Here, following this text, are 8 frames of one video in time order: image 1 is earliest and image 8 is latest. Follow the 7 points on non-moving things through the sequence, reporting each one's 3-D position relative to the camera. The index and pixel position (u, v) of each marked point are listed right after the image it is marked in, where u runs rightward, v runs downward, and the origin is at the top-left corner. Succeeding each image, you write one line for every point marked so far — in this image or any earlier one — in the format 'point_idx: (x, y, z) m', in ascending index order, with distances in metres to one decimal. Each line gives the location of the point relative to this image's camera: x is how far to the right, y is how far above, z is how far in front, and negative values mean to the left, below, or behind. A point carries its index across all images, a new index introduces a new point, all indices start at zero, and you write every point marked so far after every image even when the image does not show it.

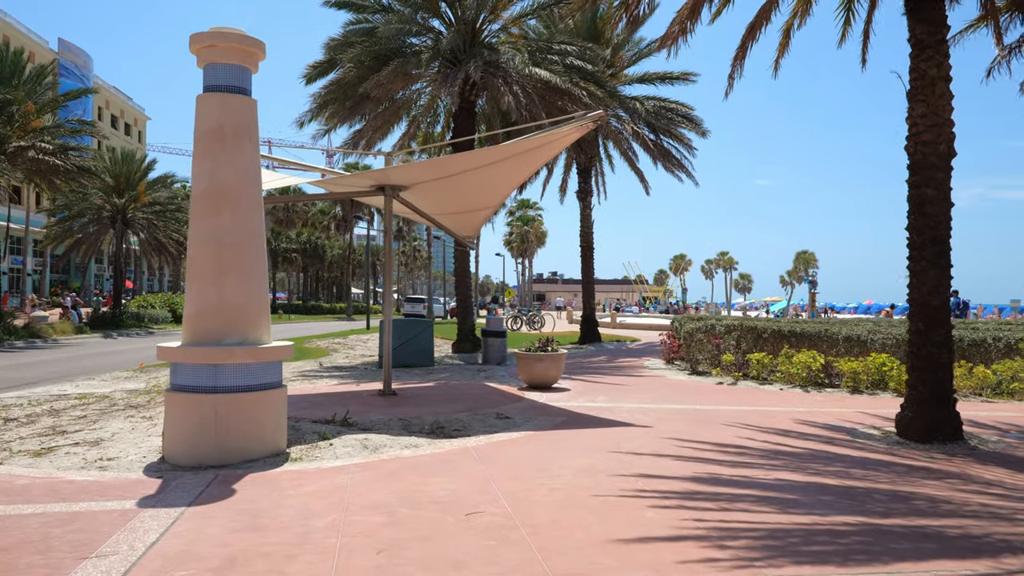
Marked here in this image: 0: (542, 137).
0: (+0.4, +2.1, +11.4) m
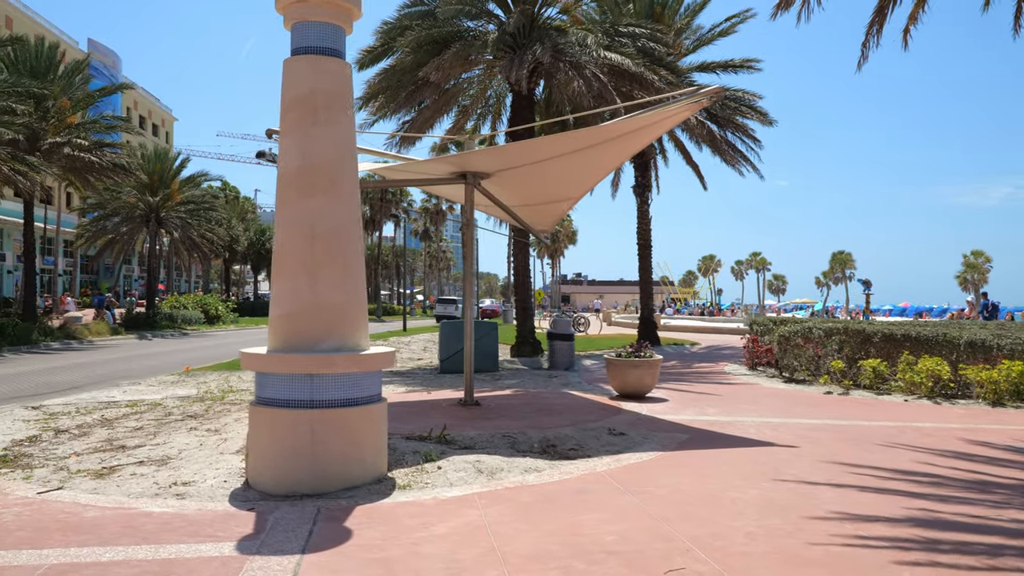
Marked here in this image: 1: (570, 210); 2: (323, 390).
0: (+1.7, +2.1, +10.2) m
1: (+0.9, +1.2, +13.3) m
2: (-1.5, -0.8, +6.6) m
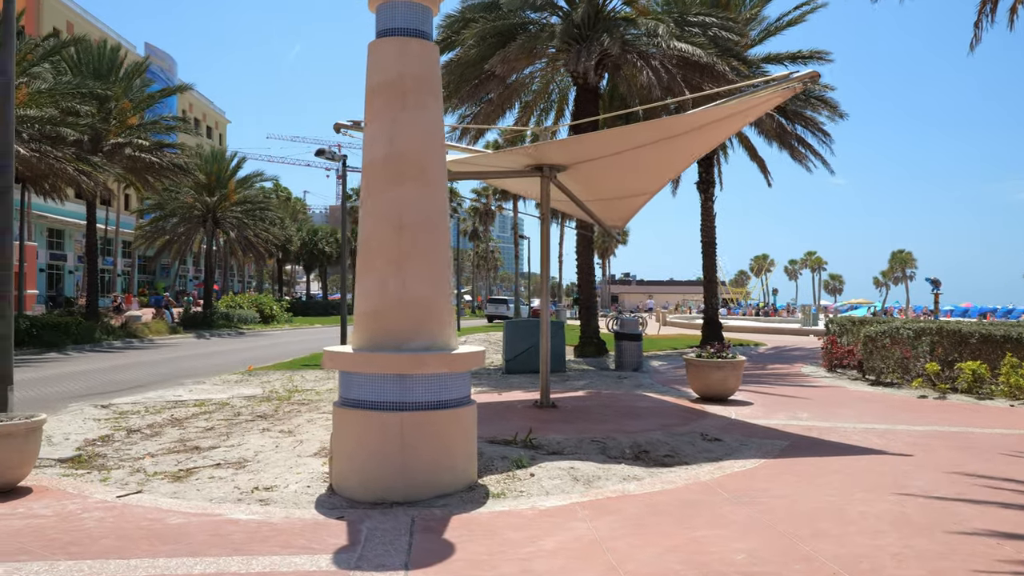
0: (+2.6, +2.1, +9.6) m
1: (+2.0, +1.3, +12.8) m
2: (-0.7, -0.8, +6.2) m
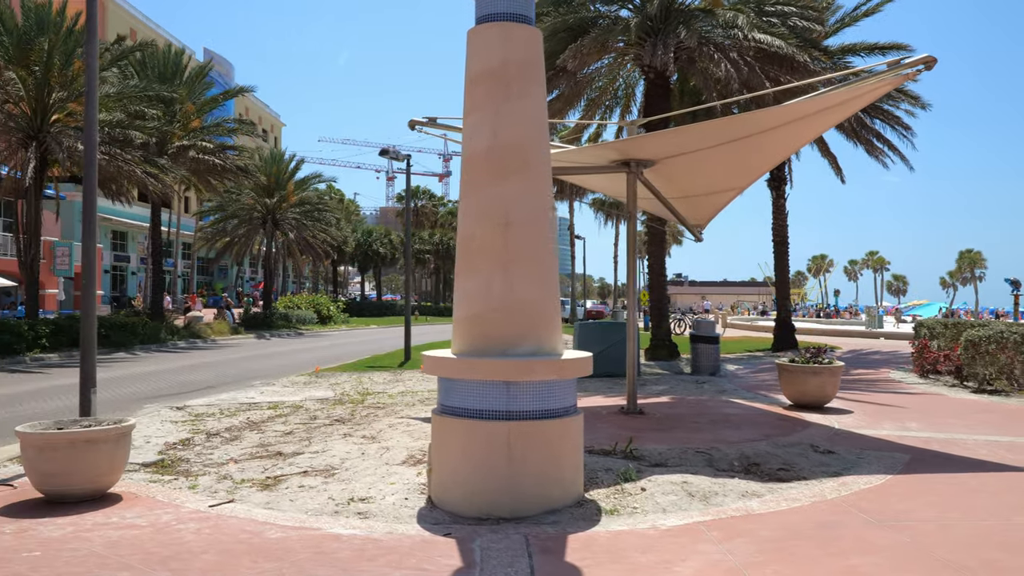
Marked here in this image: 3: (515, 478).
0: (+3.6, +2.1, +9.0) m
1: (+3.2, +1.3, +12.2) m
2: (+0.1, -0.8, +5.8) m
3: (0.0, -1.3, +5.7) m
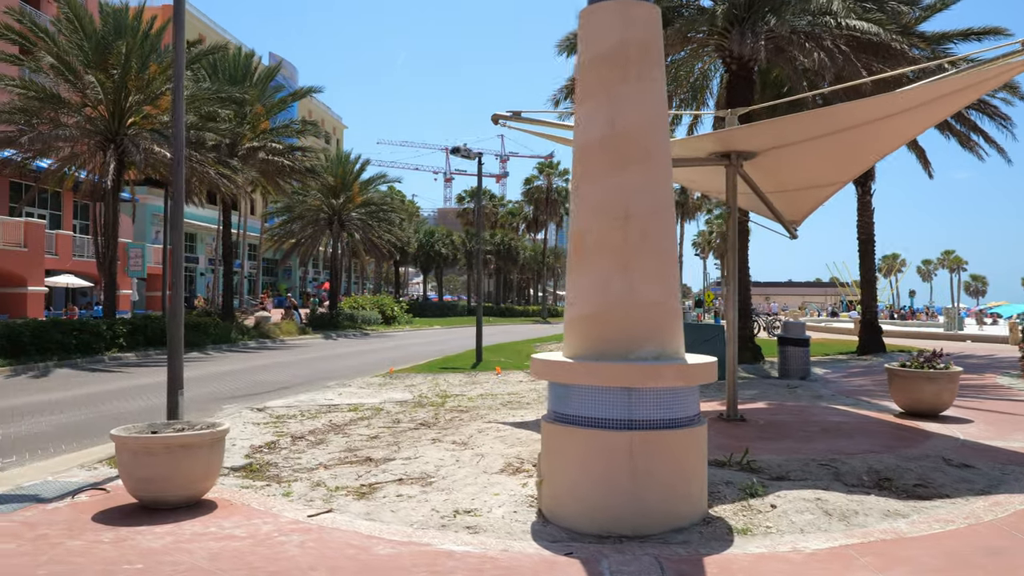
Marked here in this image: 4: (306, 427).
0: (+4.6, +2.1, +8.3) m
1: (+4.4, +1.3, +11.5) m
2: (+0.8, -0.8, +5.4) m
3: (+0.8, -1.3, +5.3) m
4: (-2.5, -1.7, +10.3) m
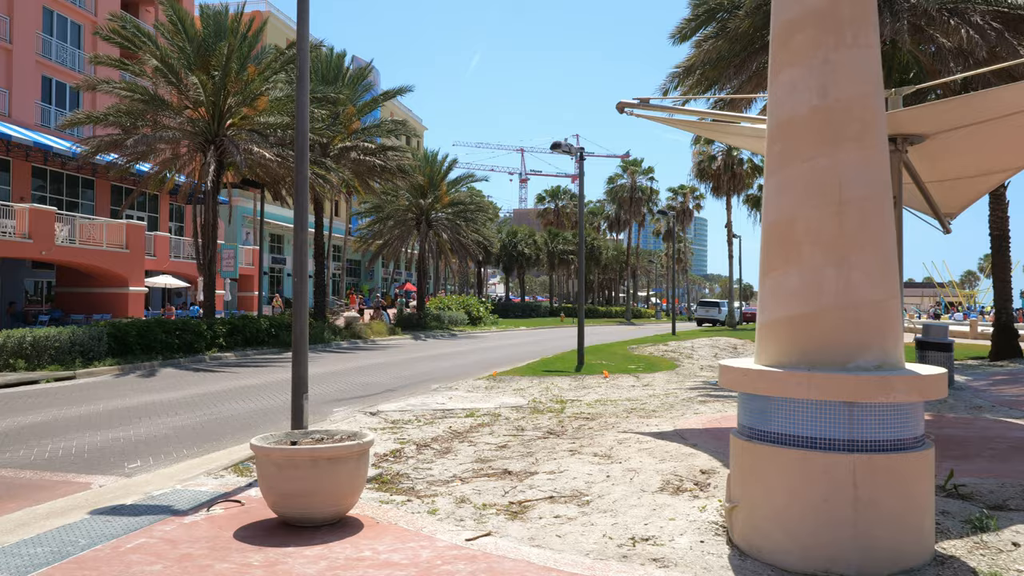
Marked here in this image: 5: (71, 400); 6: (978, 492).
0: (+5.9, +2.1, +7.2) m
1: (+6.0, +1.3, +10.4) m
2: (+1.9, -0.7, +4.6) m
3: (+1.9, -1.3, +4.5) m
4: (-1.0, -1.7, +9.8) m
5: (-6.7, -1.7, +12.8) m
6: (+3.3, -1.4, +5.9) m
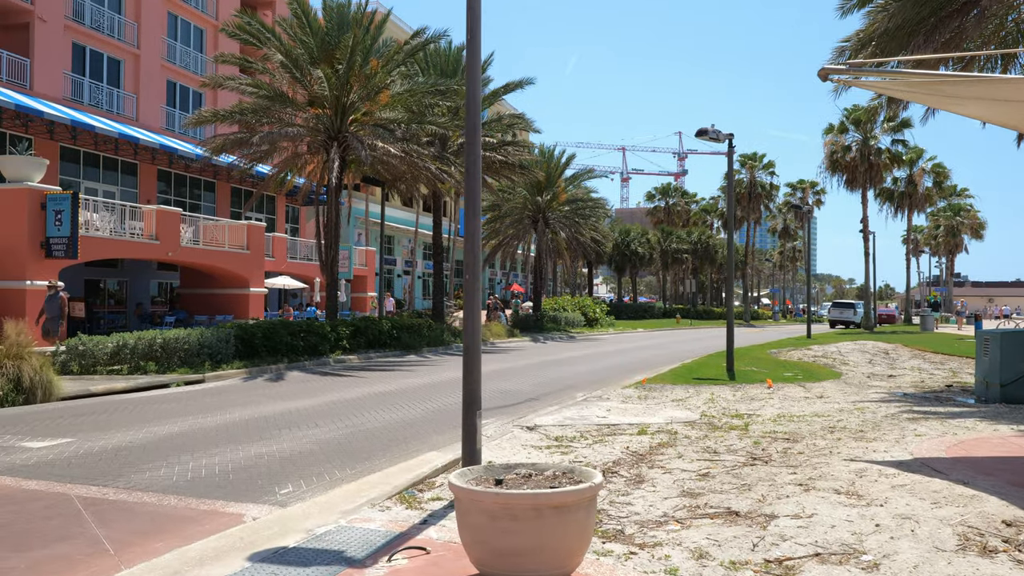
0: (+7.5, +2.2, +5.1) m
1: (+7.9, +1.3, +8.2) m
2: (+3.2, -0.7, +2.9) m
3: (+3.2, -1.3, +2.8) m
4: (+0.9, -1.7, +8.5) m
5: (-4.4, -1.7, +12.1) m
6: (+4.7, -1.4, +4.1) m
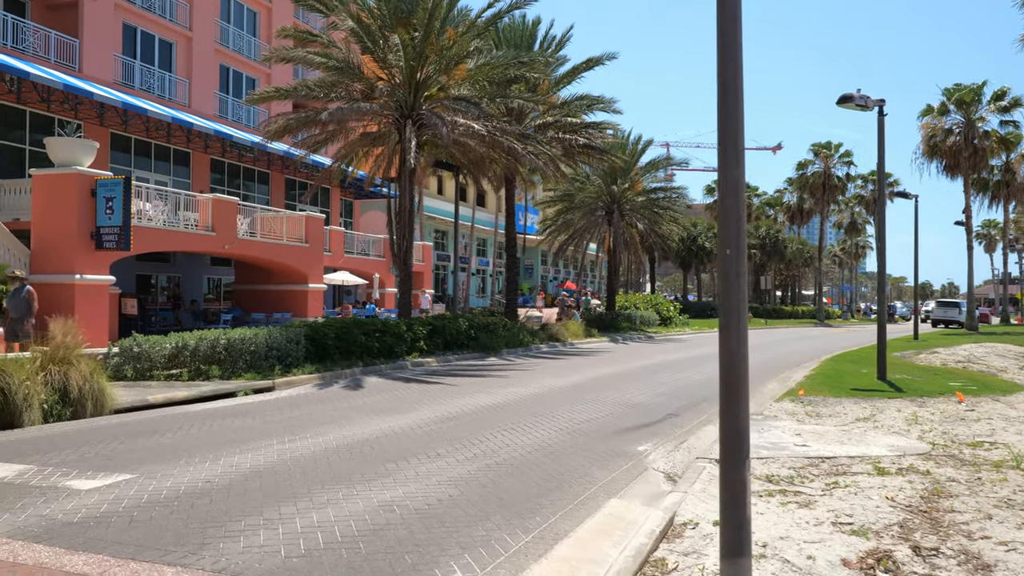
0: (+9.0, +2.3, +2.3) m
1: (+9.5, +1.4, +5.4) m
2: (+4.6, -0.6, +0.3) m
3: (+4.5, -1.2, +0.2) m
4: (+2.5, -1.6, +6.0) m
5: (-2.6, -1.6, +9.8) m
6: (+6.2, -1.3, +1.5) m
